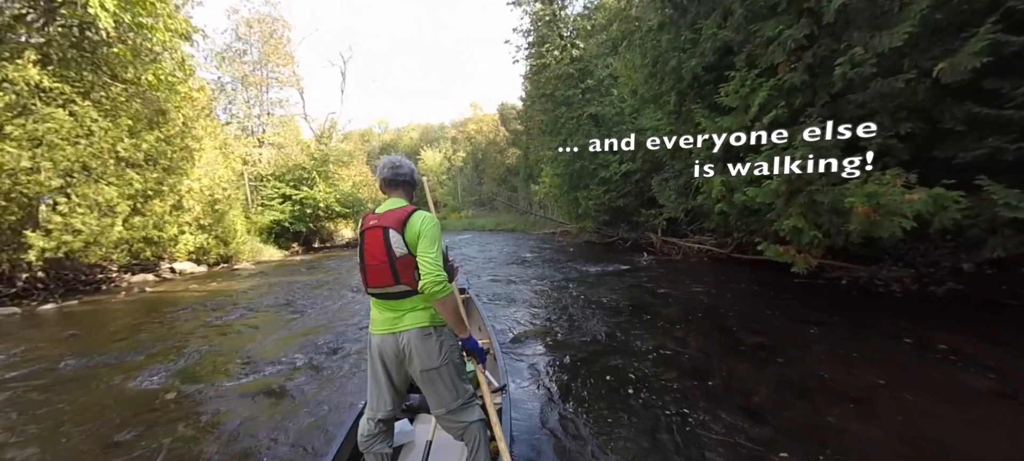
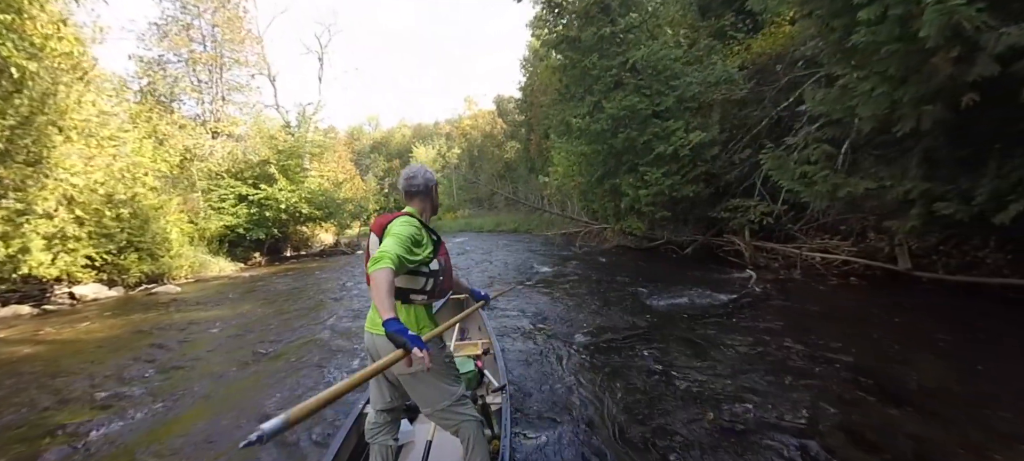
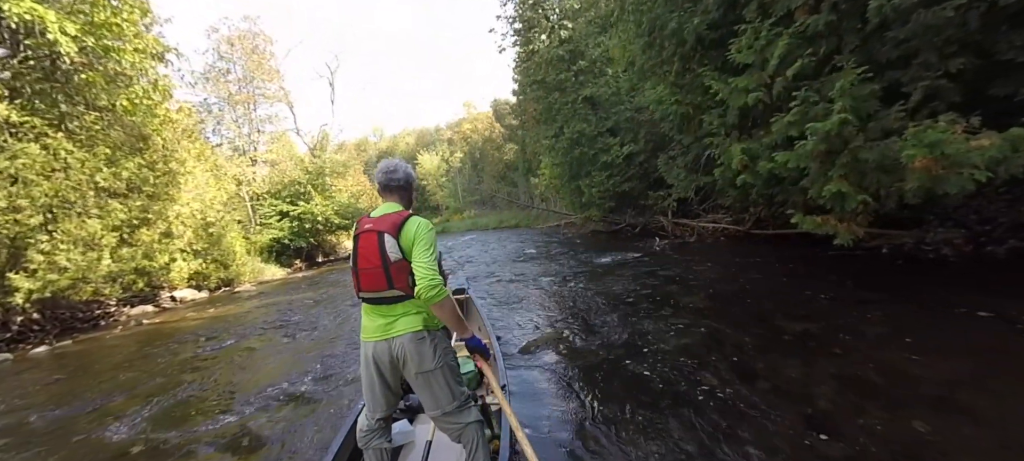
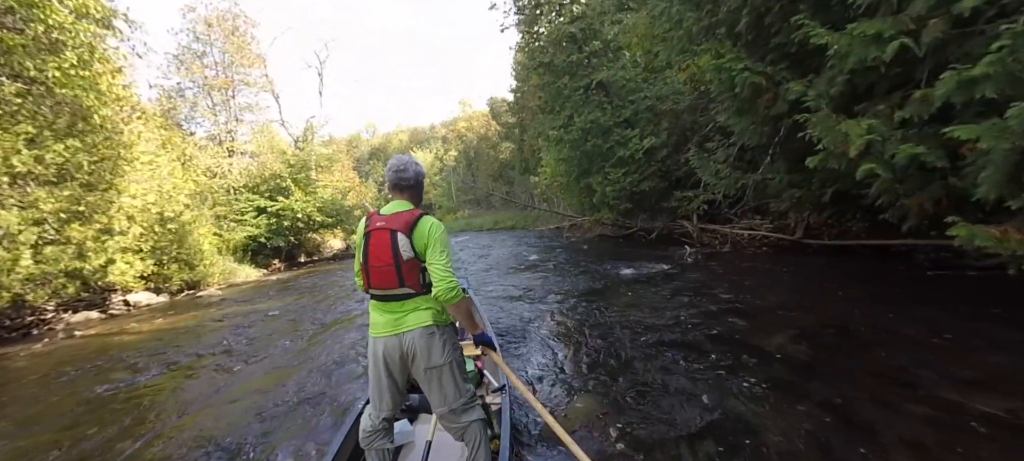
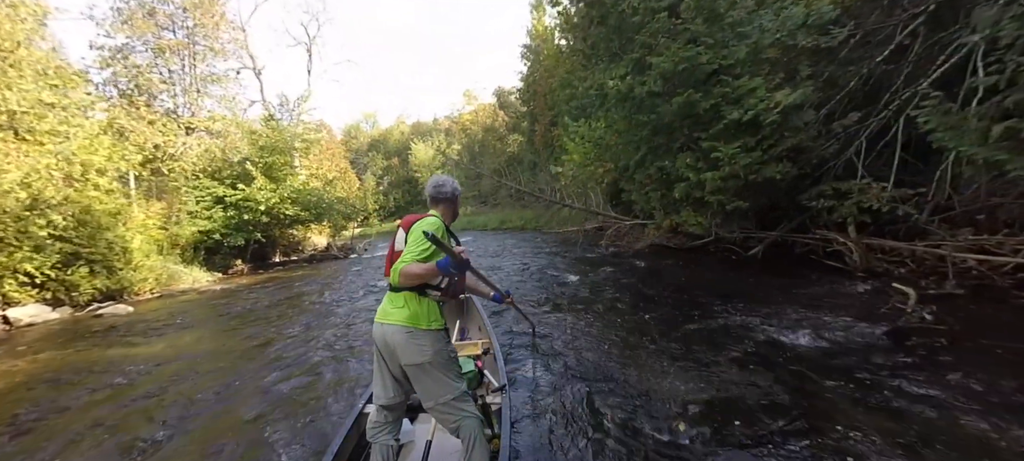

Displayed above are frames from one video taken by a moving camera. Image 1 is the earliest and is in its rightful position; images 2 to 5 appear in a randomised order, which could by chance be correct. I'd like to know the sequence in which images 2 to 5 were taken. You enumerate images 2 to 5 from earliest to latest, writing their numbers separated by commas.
3, 4, 2, 5
